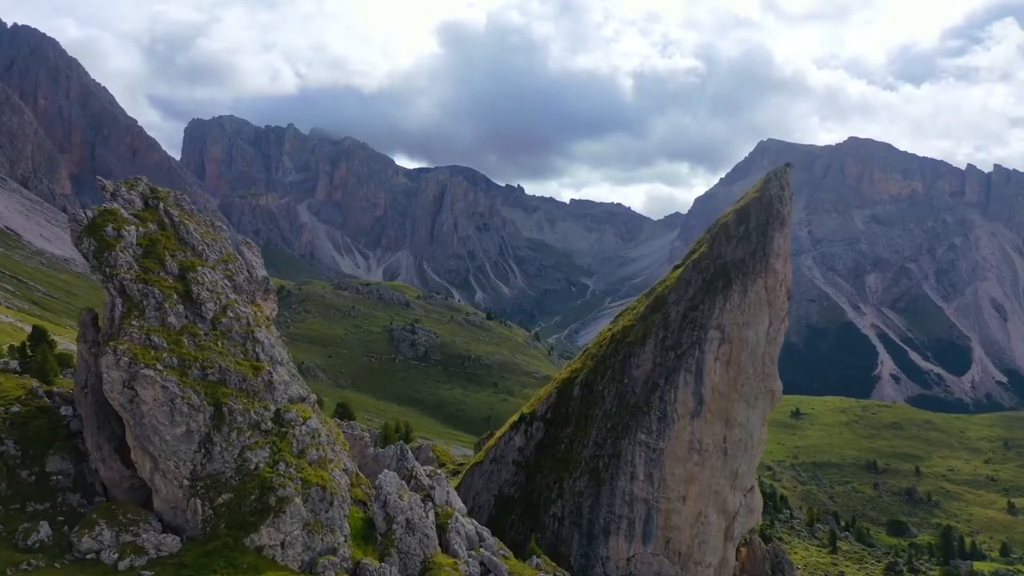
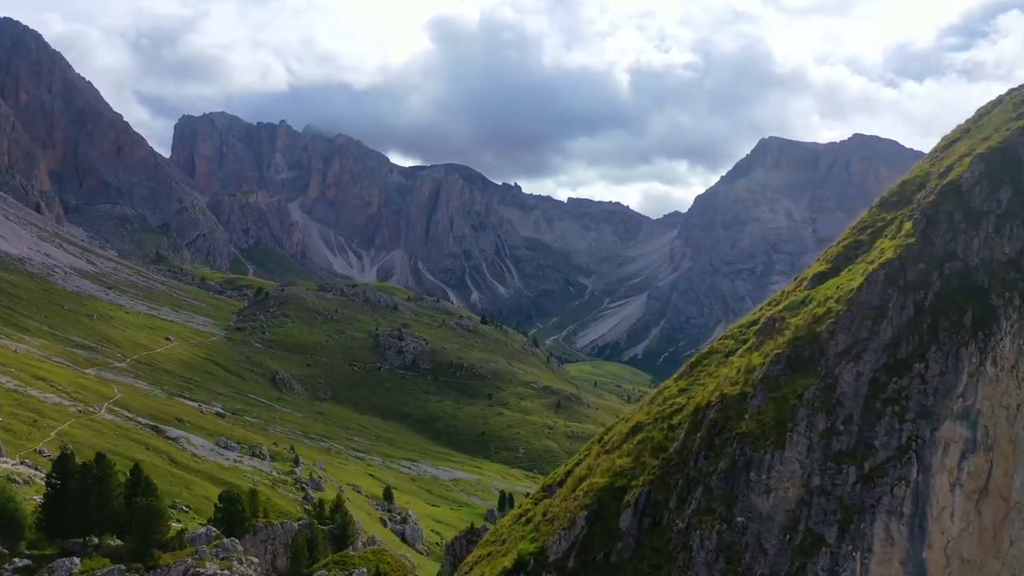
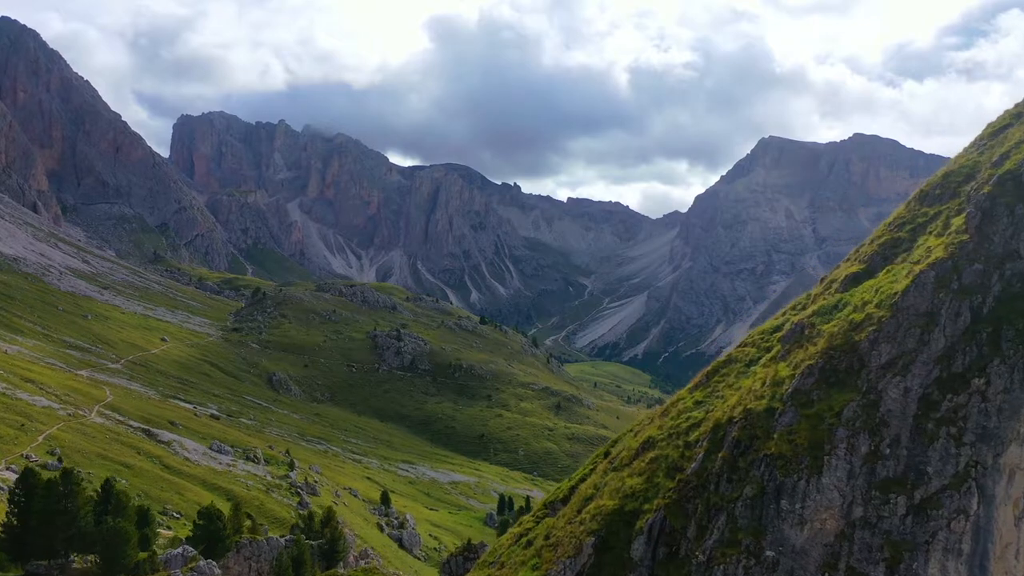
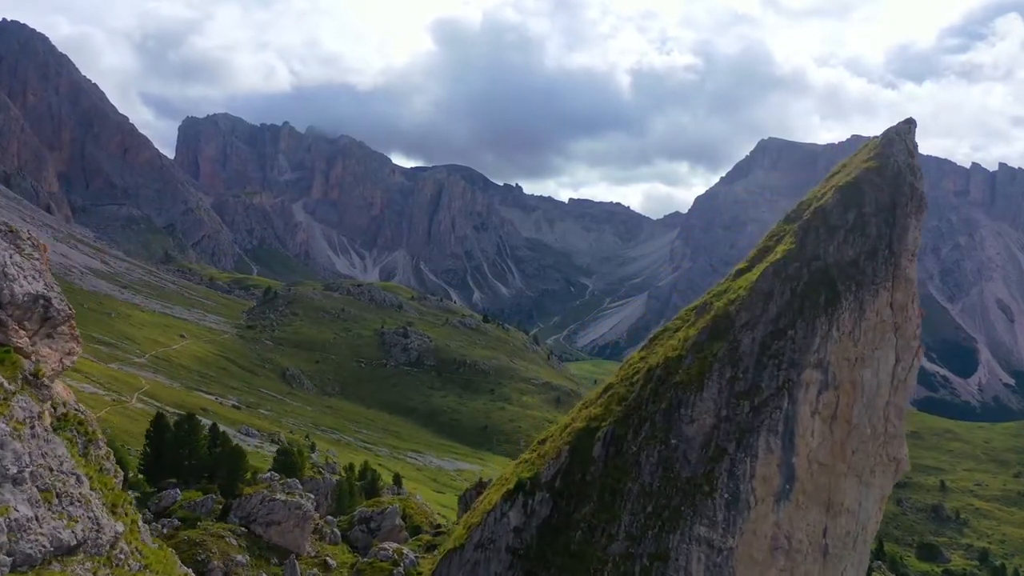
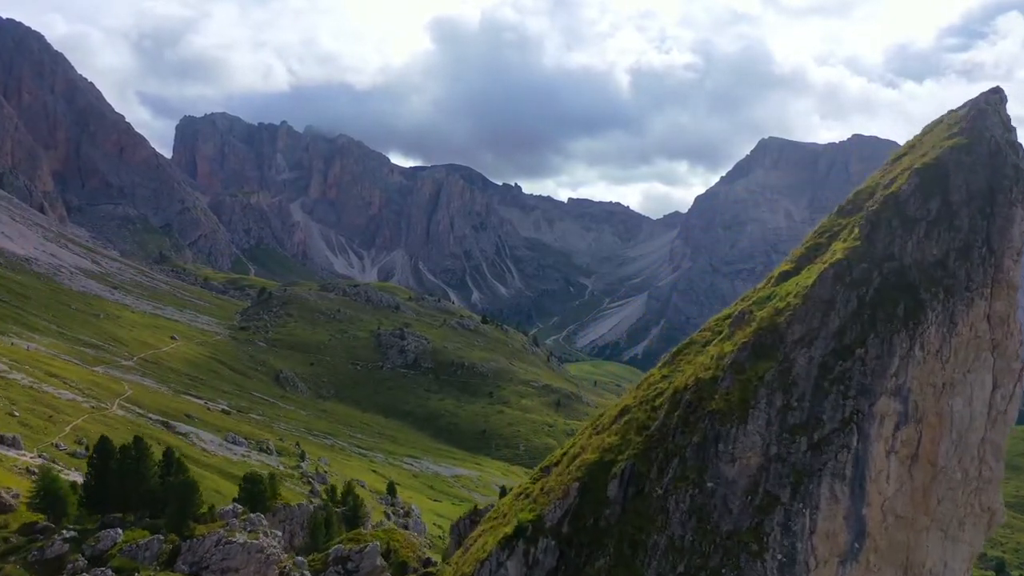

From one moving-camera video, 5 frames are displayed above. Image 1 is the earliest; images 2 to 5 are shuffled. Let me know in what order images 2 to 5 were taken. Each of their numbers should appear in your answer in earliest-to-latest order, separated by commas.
4, 5, 2, 3
